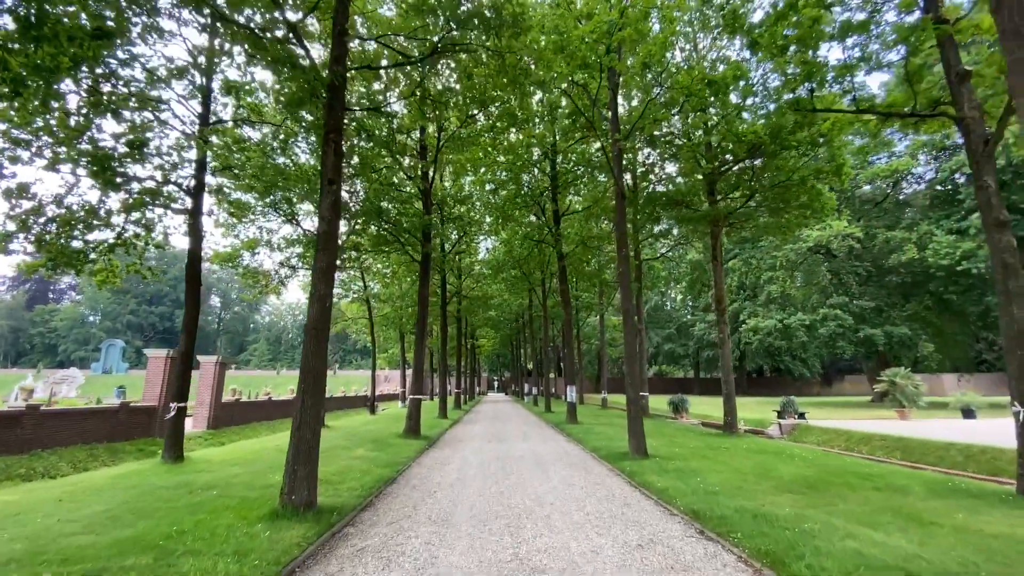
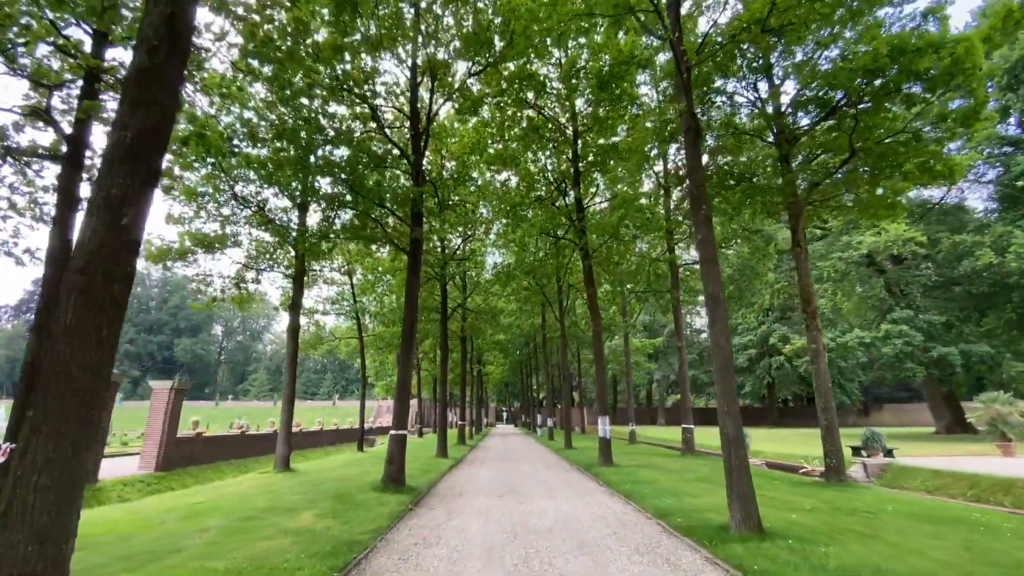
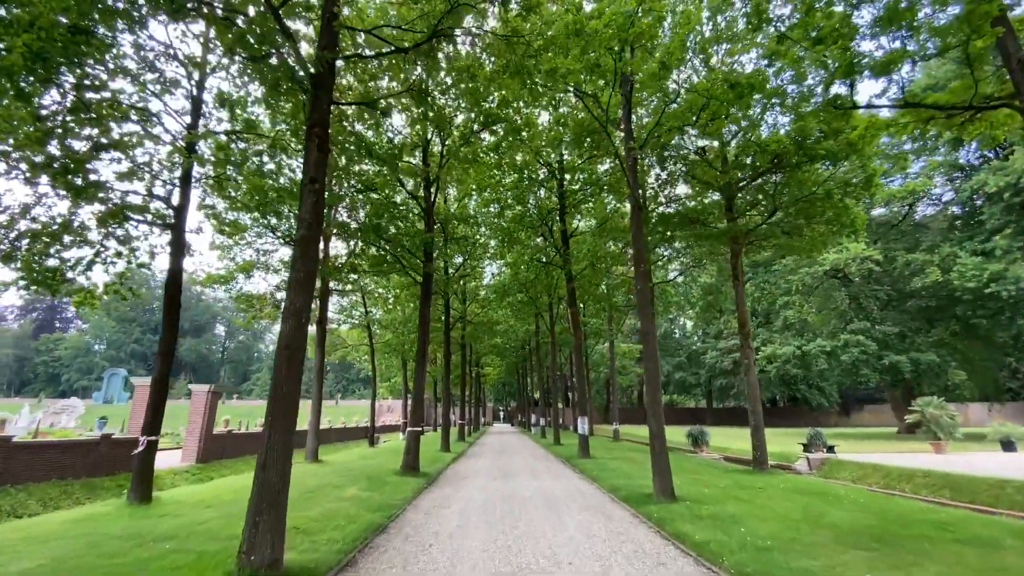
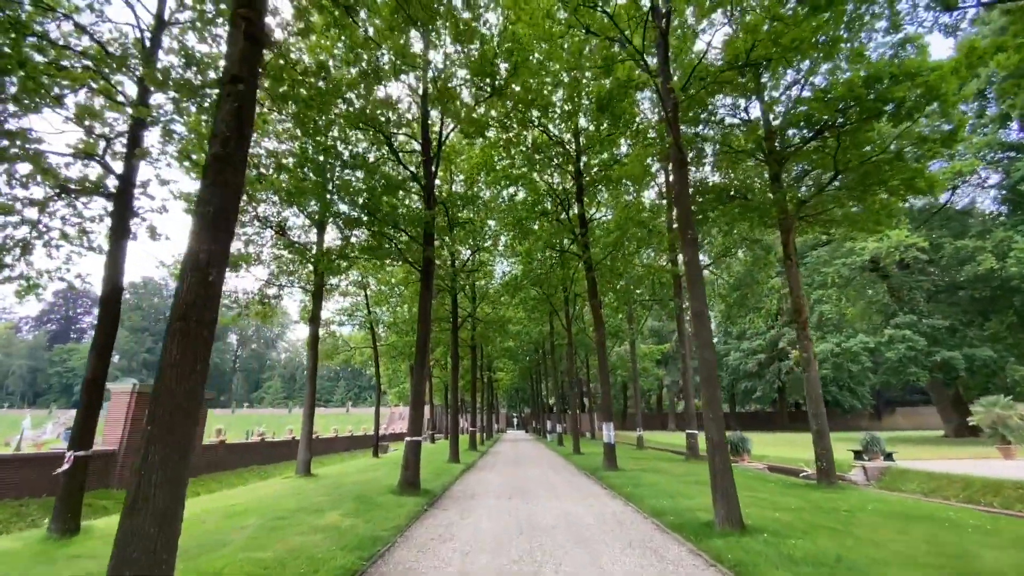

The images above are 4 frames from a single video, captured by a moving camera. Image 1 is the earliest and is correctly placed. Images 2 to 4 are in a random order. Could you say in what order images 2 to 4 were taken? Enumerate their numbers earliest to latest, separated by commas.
3, 4, 2
